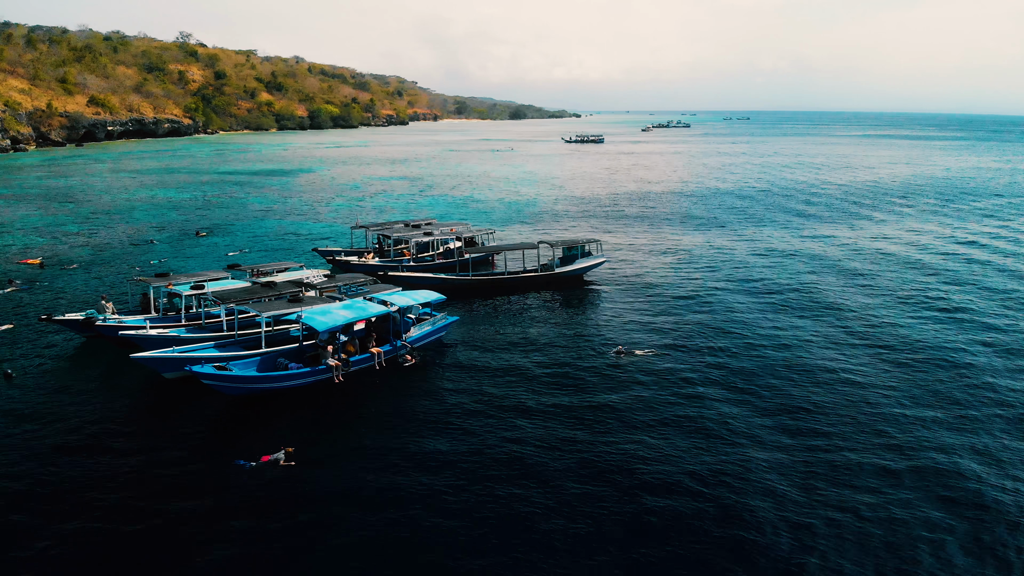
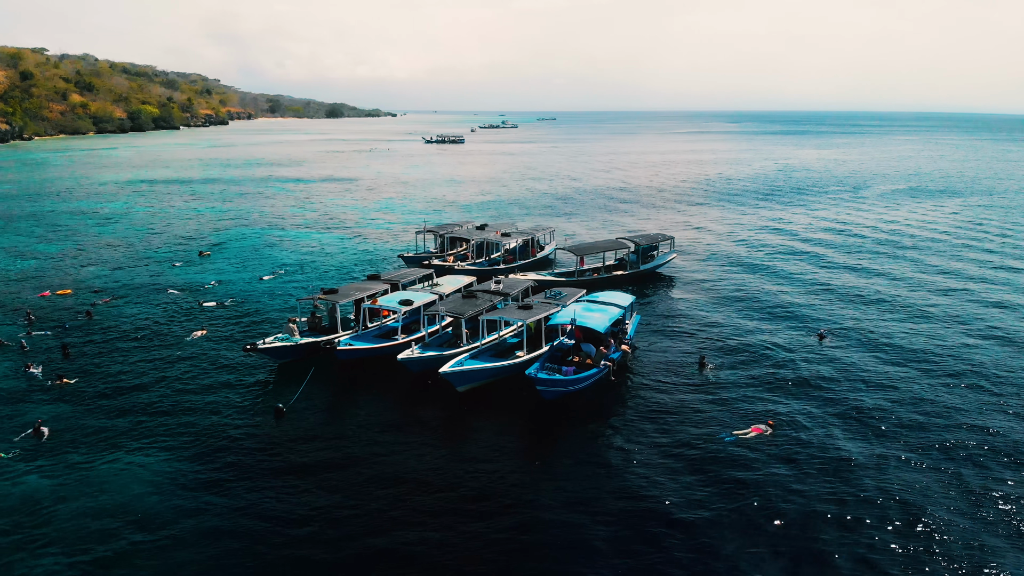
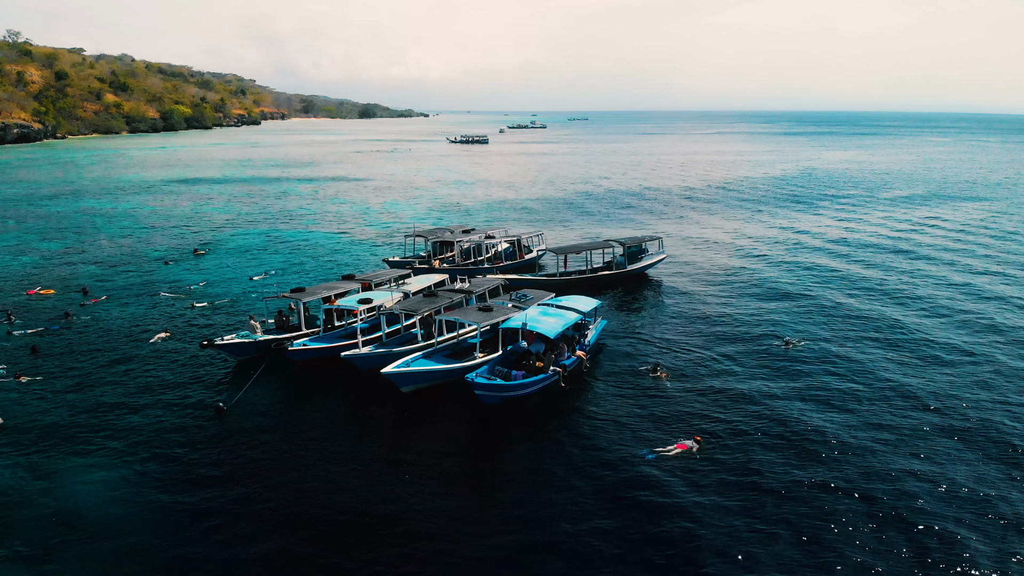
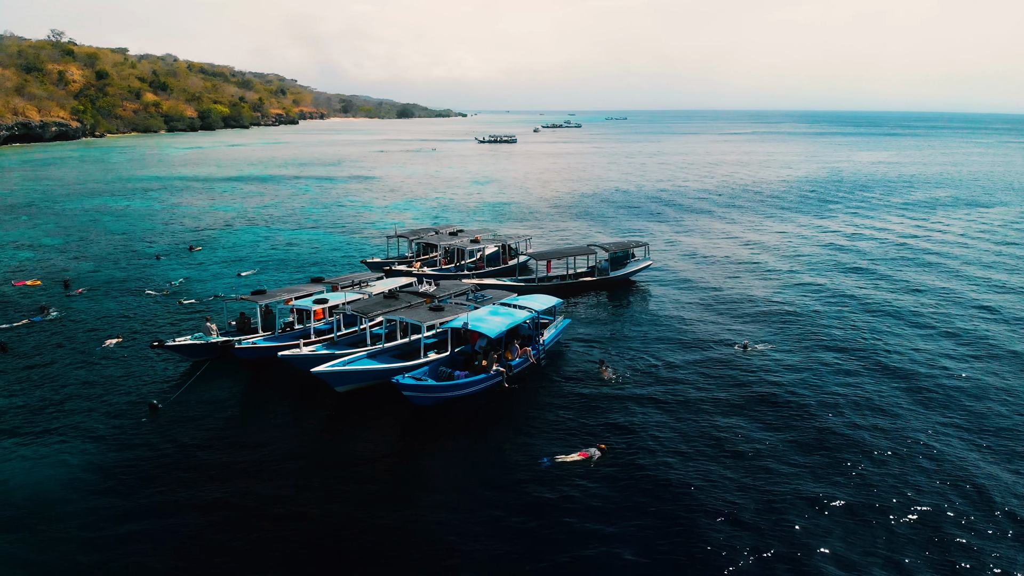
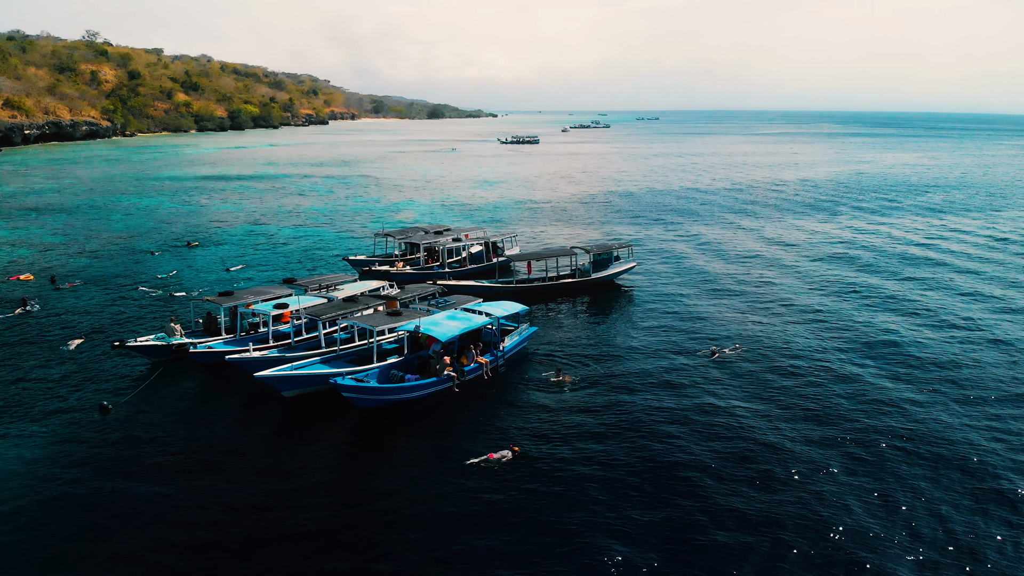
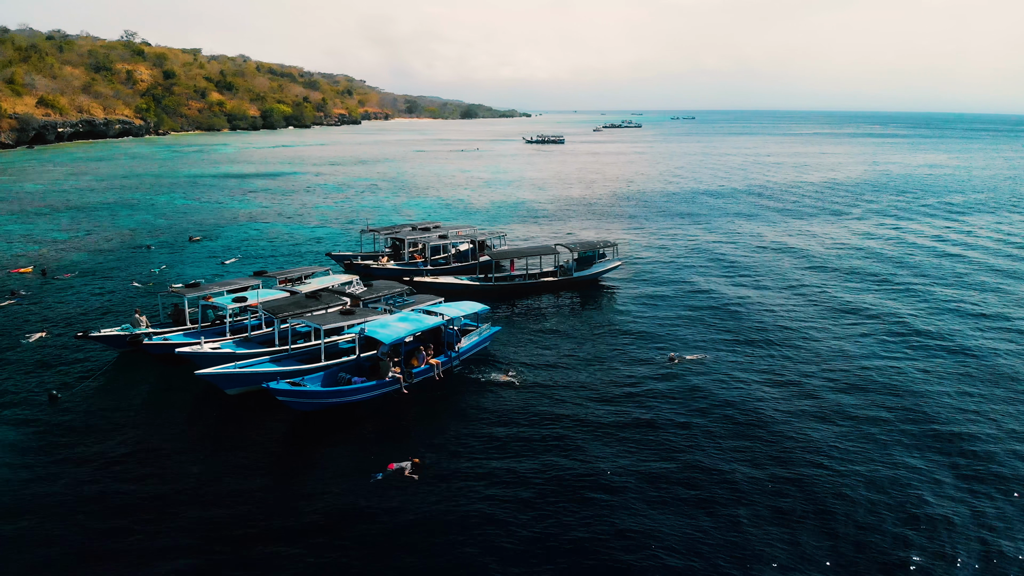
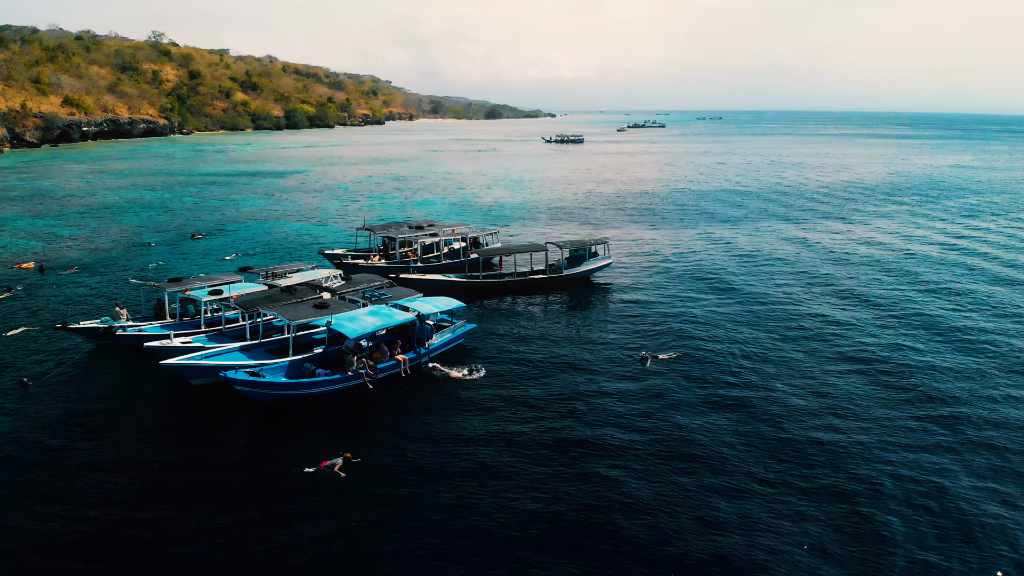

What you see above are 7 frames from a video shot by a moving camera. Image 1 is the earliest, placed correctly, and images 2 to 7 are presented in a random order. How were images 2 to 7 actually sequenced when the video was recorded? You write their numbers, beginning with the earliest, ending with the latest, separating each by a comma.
7, 6, 5, 4, 3, 2
